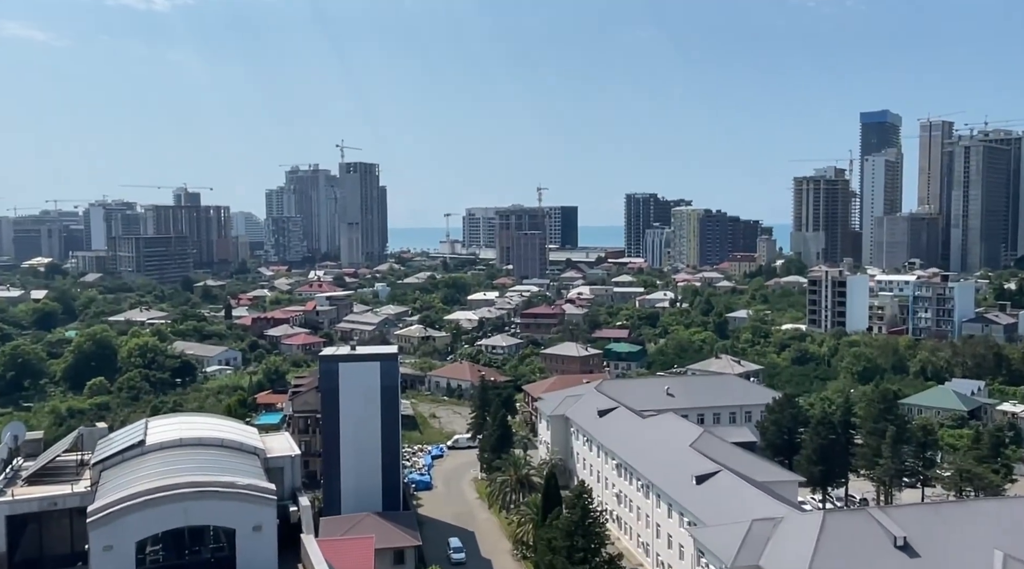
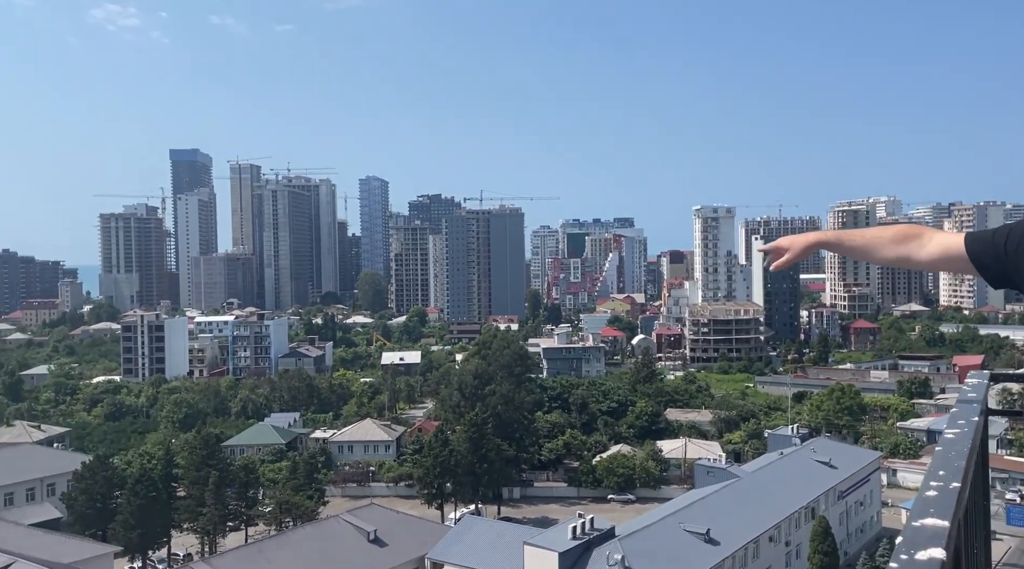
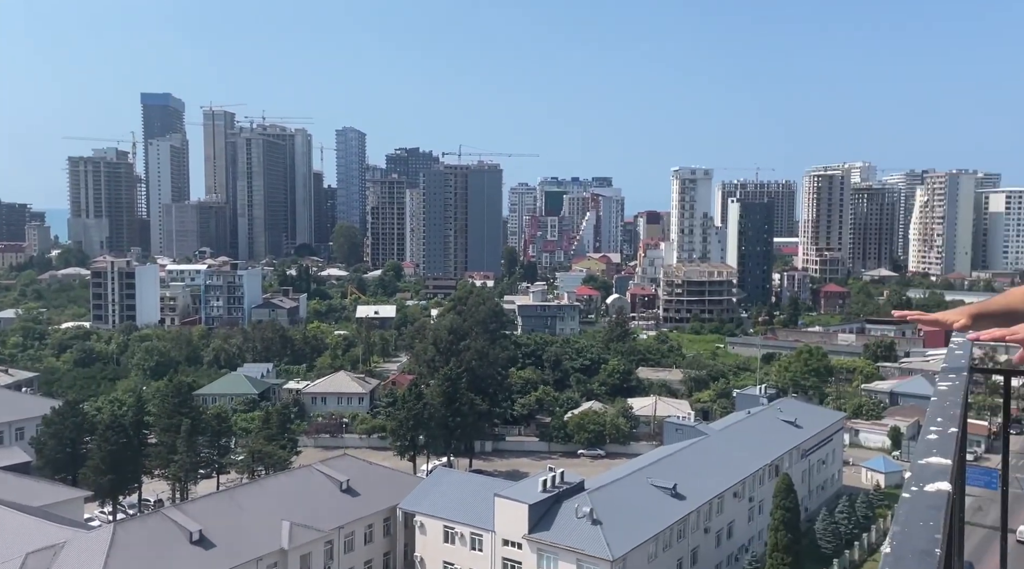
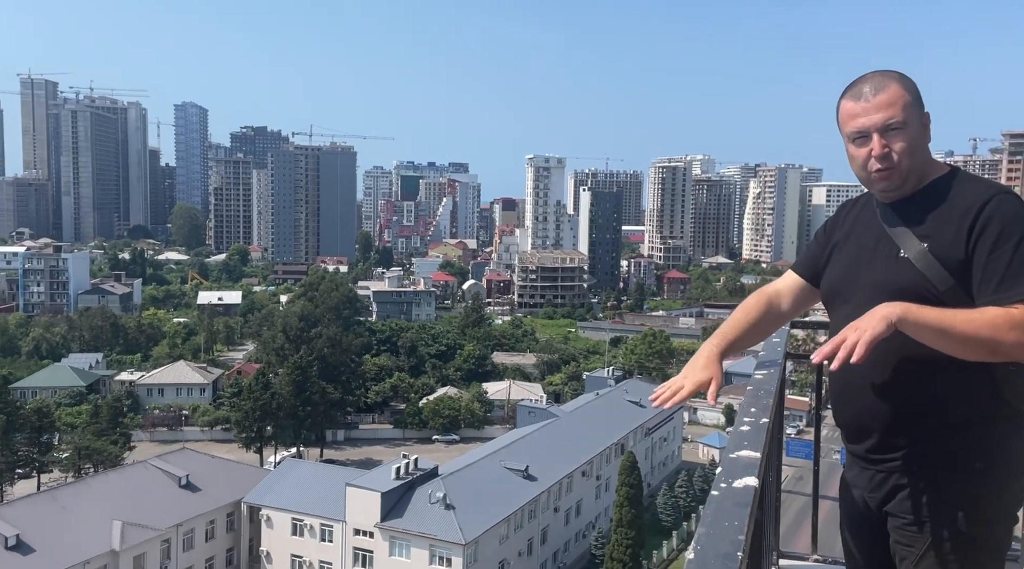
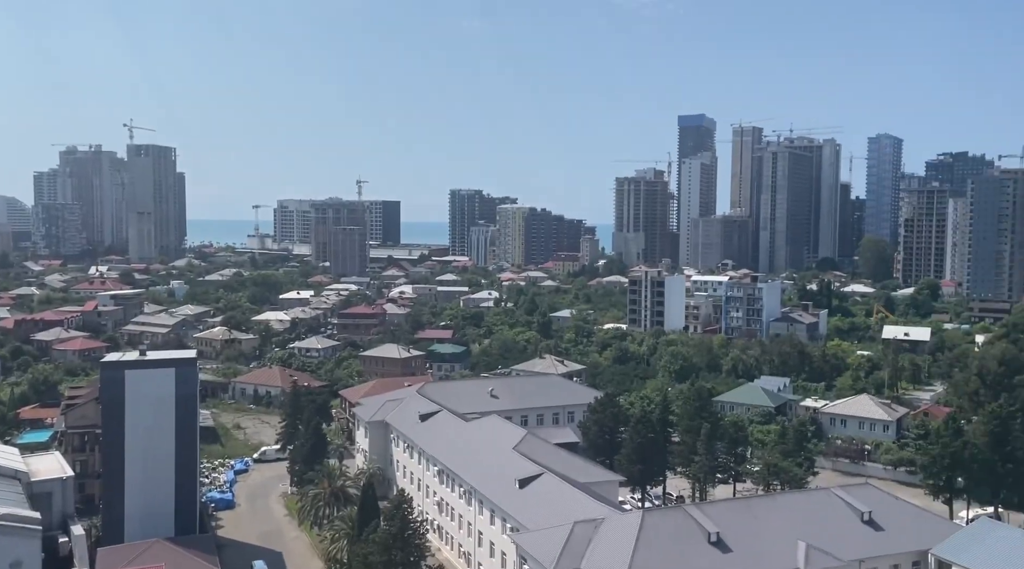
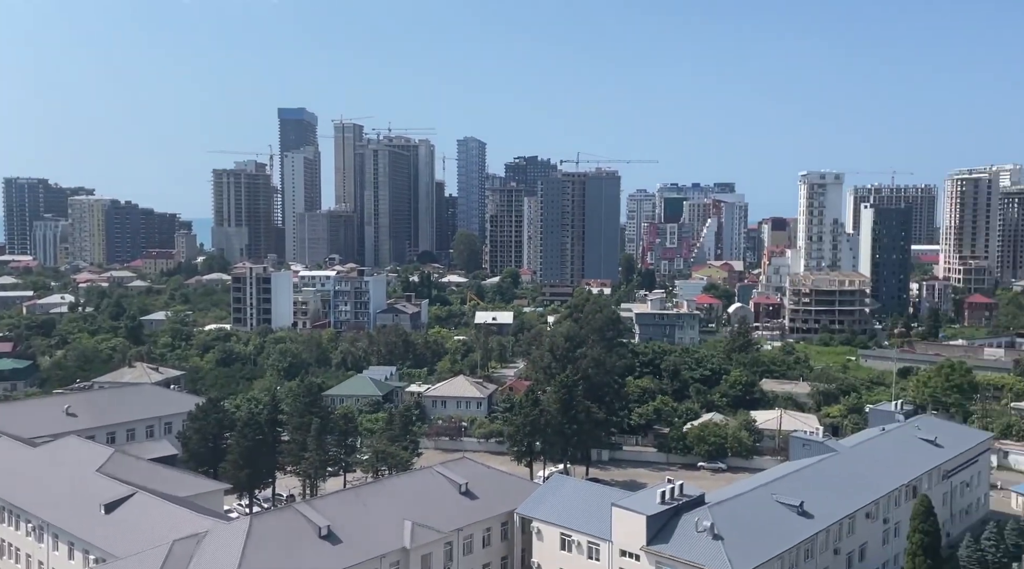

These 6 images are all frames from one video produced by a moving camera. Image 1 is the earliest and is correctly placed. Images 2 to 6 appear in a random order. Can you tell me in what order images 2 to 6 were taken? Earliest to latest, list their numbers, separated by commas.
5, 6, 3, 4, 2
